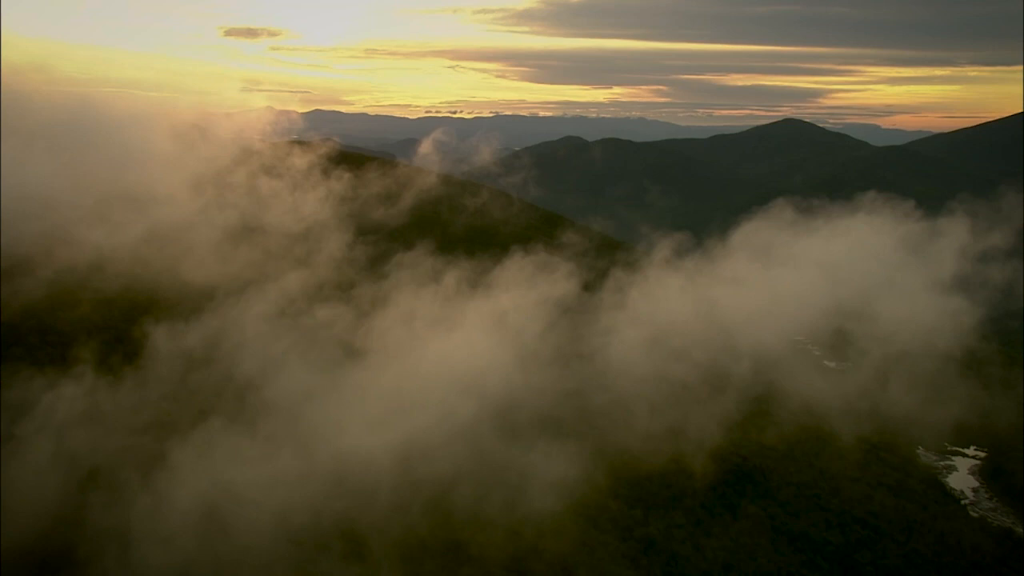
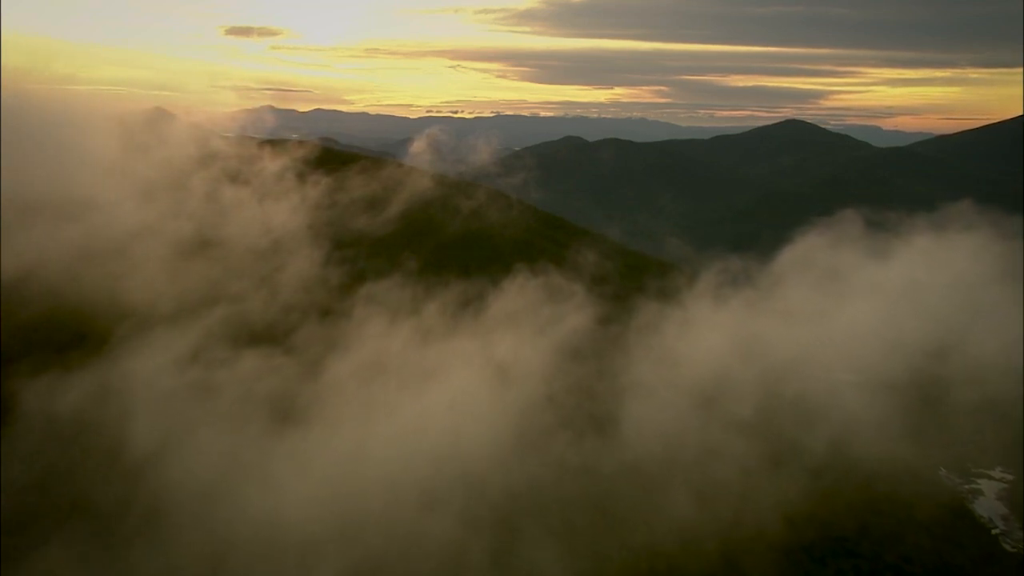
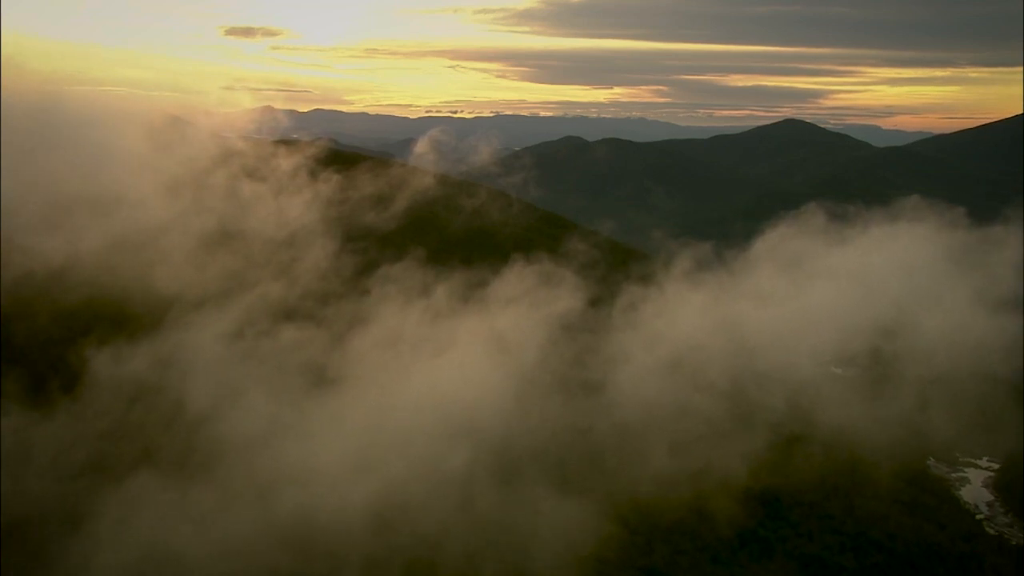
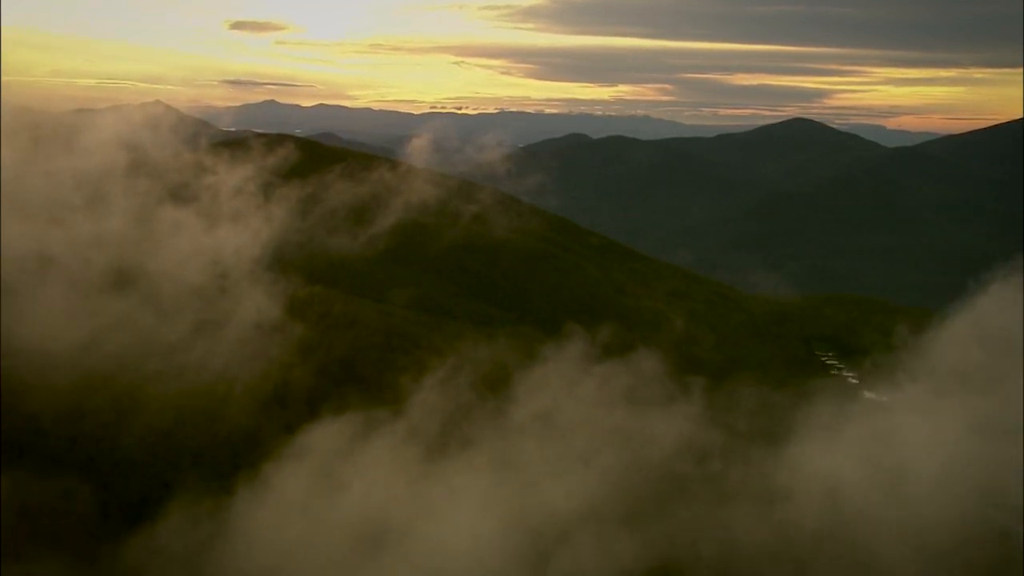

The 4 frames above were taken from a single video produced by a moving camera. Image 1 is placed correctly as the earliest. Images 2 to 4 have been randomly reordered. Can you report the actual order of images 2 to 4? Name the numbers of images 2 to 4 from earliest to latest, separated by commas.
3, 2, 4
